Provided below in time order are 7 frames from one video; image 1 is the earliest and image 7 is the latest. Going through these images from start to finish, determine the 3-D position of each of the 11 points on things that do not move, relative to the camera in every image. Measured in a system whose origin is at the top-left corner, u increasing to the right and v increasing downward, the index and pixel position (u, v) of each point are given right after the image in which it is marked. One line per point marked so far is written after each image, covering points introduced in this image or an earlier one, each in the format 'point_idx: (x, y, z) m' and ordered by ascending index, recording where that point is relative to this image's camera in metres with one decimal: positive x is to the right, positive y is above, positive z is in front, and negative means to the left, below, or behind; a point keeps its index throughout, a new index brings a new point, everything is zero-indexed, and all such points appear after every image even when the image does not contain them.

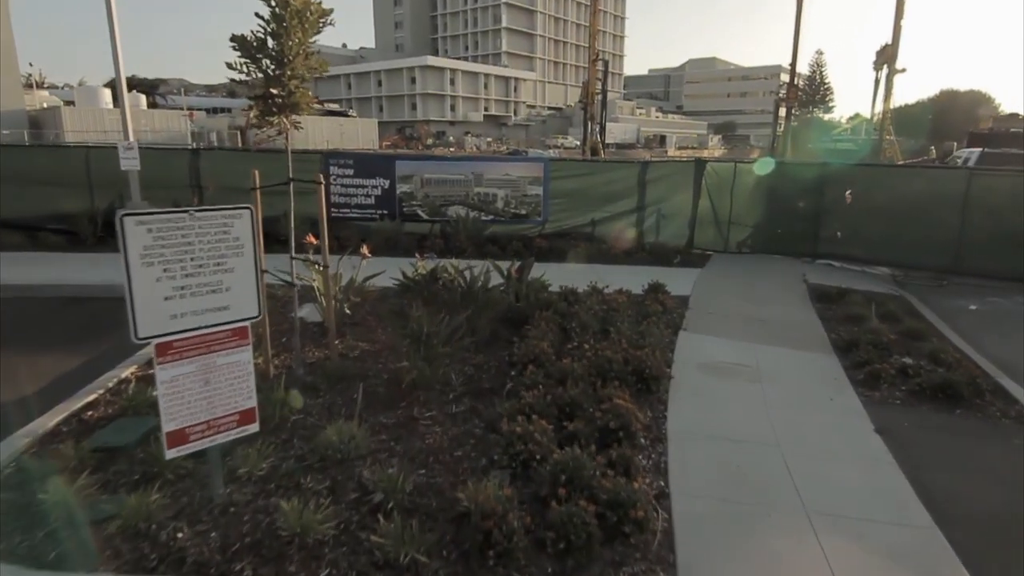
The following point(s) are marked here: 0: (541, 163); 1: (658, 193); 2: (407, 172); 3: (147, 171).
0: (+0.5, +2.4, +11.9) m
1: (+2.9, +1.9, +12.1) m
2: (-2.0, +2.2, +11.8) m
3: (-7.0, +2.2, +11.7) m
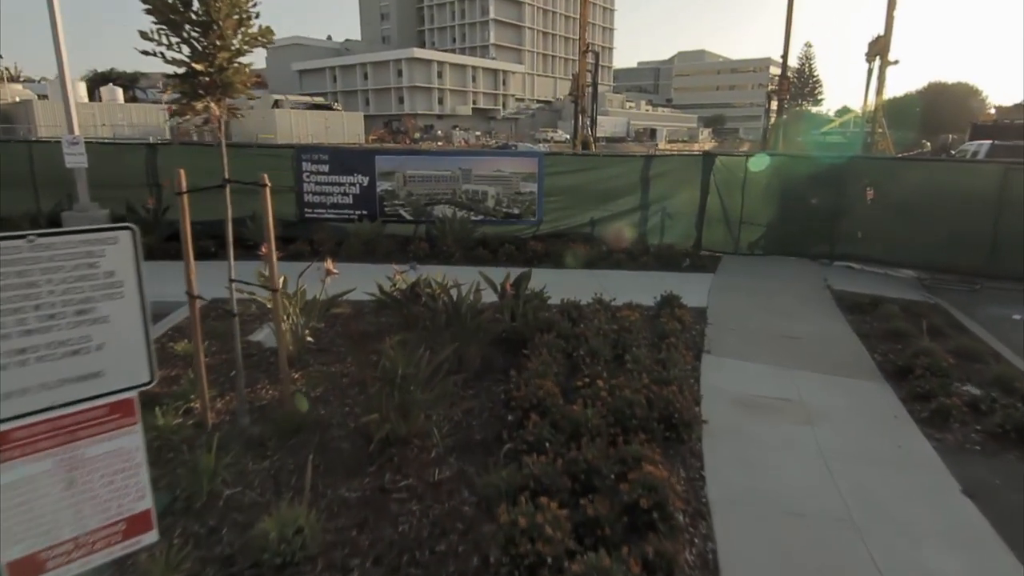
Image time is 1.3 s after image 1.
0: (+0.4, +2.3, +10.8) m
1: (+2.7, +1.8, +11.1) m
2: (-2.2, +2.1, +10.7) m
3: (-7.2, +2.1, +10.5) m
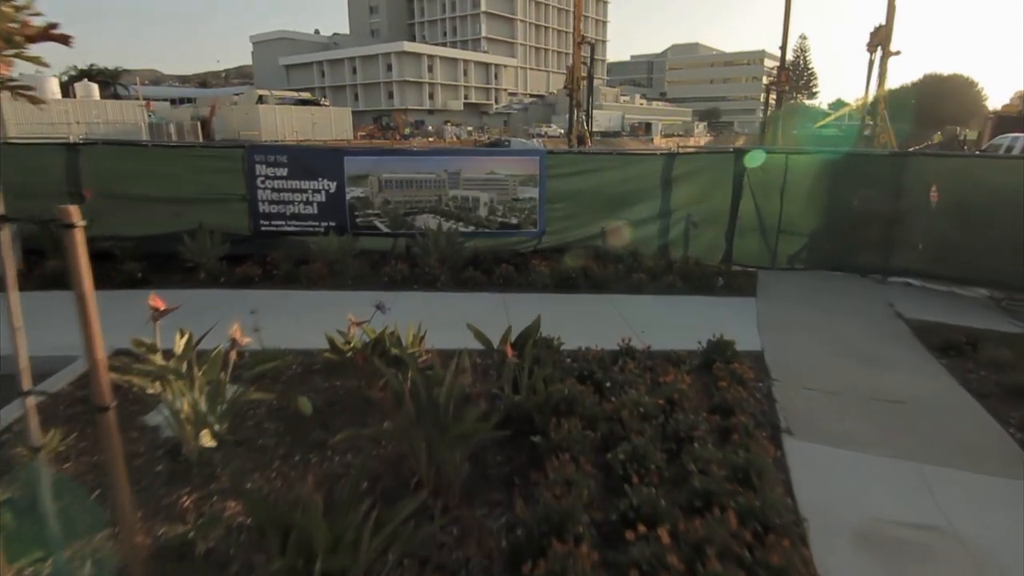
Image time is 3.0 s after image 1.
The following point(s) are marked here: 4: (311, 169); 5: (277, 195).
0: (+0.3, +1.9, +9.1) m
1: (+2.7, +1.4, +9.4) m
2: (-2.2, +1.7, +8.9) m
3: (-7.2, +1.6, +8.7) m
4: (-2.9, +1.7, +8.9) m
5: (-3.4, +1.3, +8.9) m
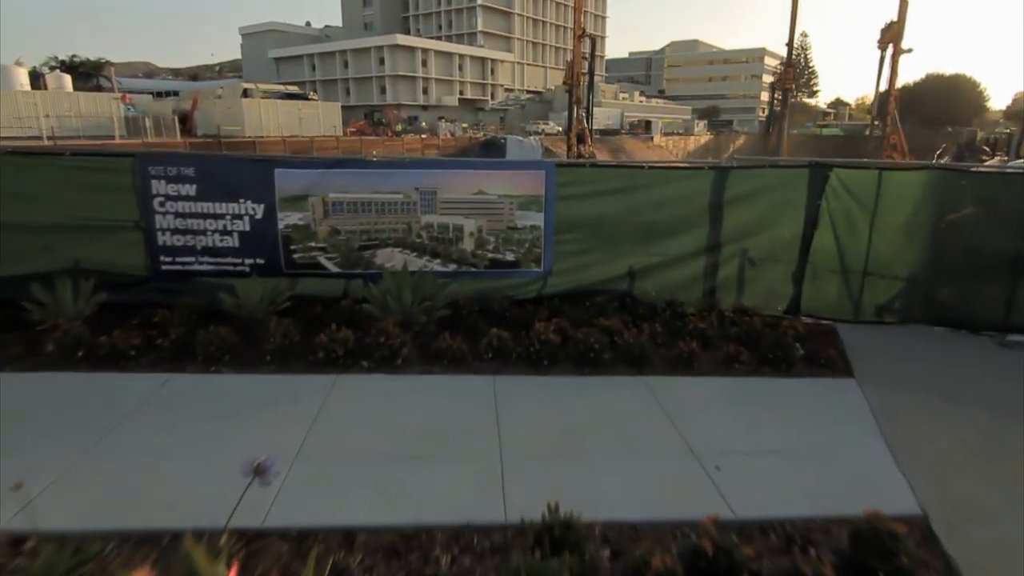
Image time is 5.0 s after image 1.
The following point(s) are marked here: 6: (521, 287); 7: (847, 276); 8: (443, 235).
0: (+0.3, +1.3, +6.6) m
1: (+2.6, +0.7, +7.0) m
2: (-2.3, +1.0, +6.4) m
3: (-7.3, +1.0, +6.2) m
4: (-3.0, +1.1, +6.4) m
5: (-3.5, +0.7, +6.4) m
6: (+0.1, 0.0, +6.9) m
7: (+3.9, +0.1, +7.1) m
8: (-0.8, +0.6, +6.7) m
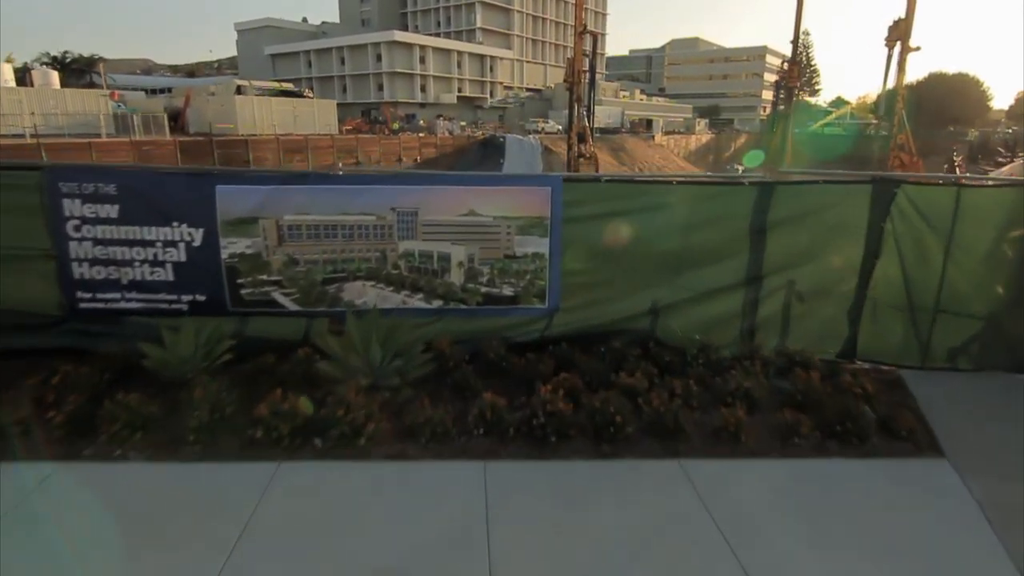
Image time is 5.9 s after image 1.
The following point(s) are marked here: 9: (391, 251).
0: (+0.3, +0.9, +5.4) m
1: (+2.6, +0.4, +5.7) m
2: (-2.3, +0.7, +5.2) m
3: (-7.3, +0.6, +5.0) m
4: (-3.0, +0.7, +5.2) m
5: (-3.5, +0.3, +5.2) m
6: (+0.1, -0.4, +5.7) m
7: (+3.9, -0.2, +5.9) m
8: (-0.8, +0.2, +5.5) m
9: (-1.1, +0.3, +5.4) m
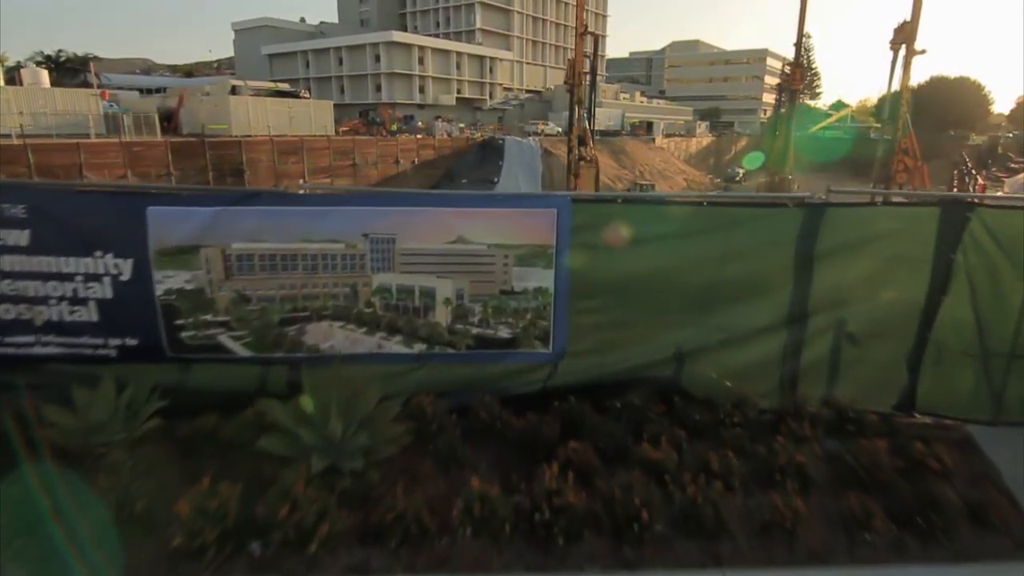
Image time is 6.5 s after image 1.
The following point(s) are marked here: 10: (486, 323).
0: (+0.3, +0.6, +4.5) m
1: (+2.6, 0.0, +4.8) m
2: (-2.3, +0.4, +4.3) m
3: (-7.3, +0.3, +4.0) m
4: (-3.0, +0.4, +4.2) m
5: (-3.5, 0.0, +4.3) m
6: (+0.1, -0.7, +4.7) m
7: (+3.9, -0.6, +5.0) m
8: (-0.8, -0.1, +4.5) m
9: (-1.1, 0.0, +4.5) m
10: (-0.2, -0.3, +4.6) m
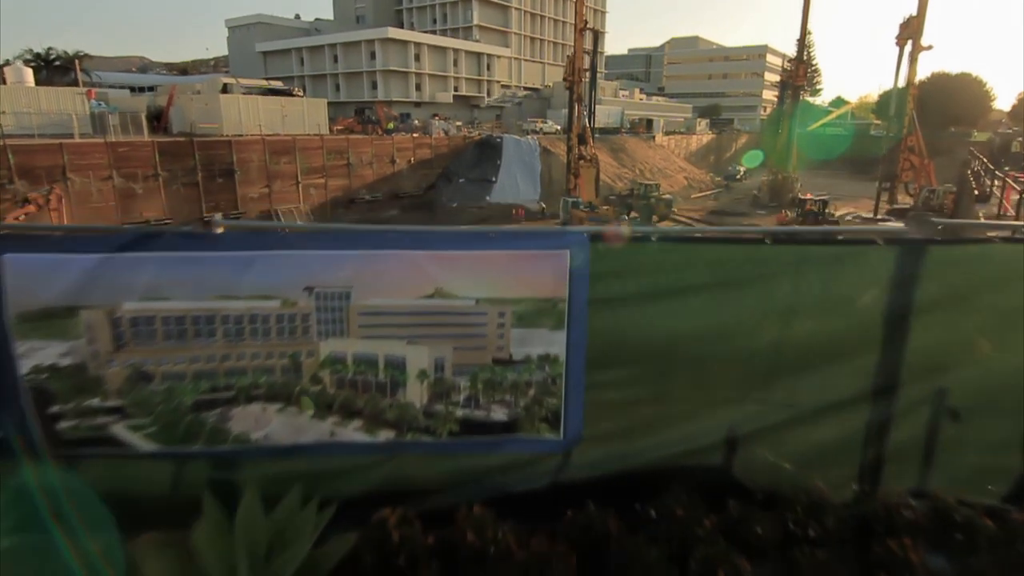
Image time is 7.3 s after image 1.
0: (+0.2, +0.2, +3.3) m
1: (+2.6, -0.3, +3.6) m
2: (-2.3, 0.0, +3.1) m
3: (-7.3, -0.1, +2.8) m
4: (-3.0, 0.0, +3.0) m
5: (-3.5, -0.4, +3.1) m
6: (+0.1, -1.1, +3.6) m
7: (+3.8, -0.9, +3.8) m
8: (-0.8, -0.5, +3.4) m
9: (-1.1, -0.4, +3.3) m
10: (-0.2, -0.7, +3.4) m
